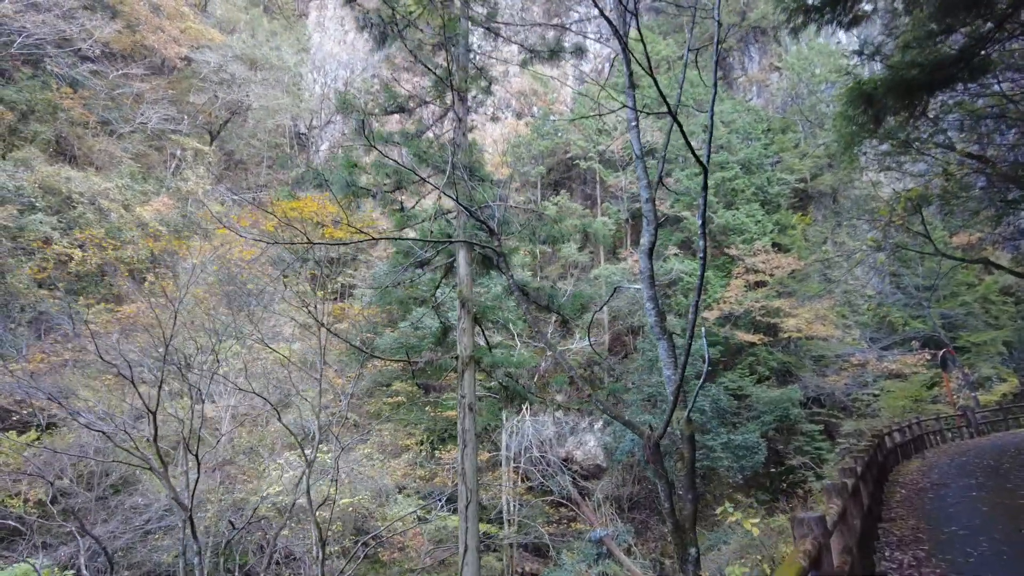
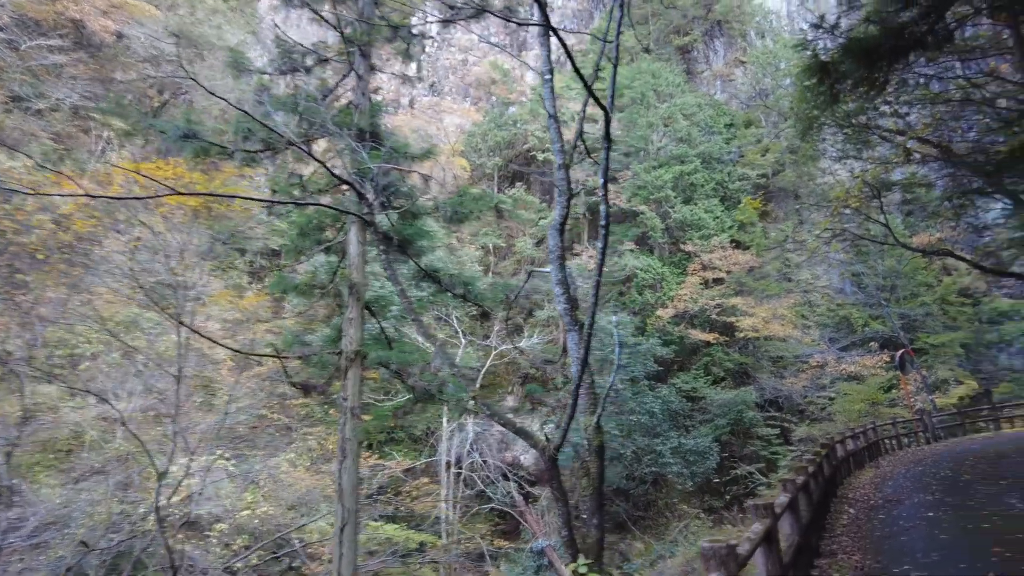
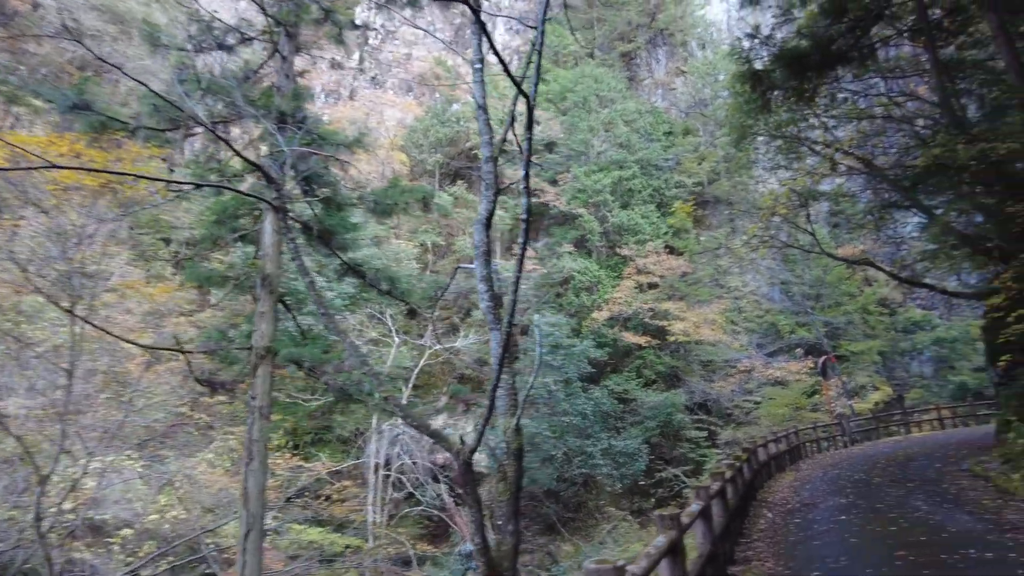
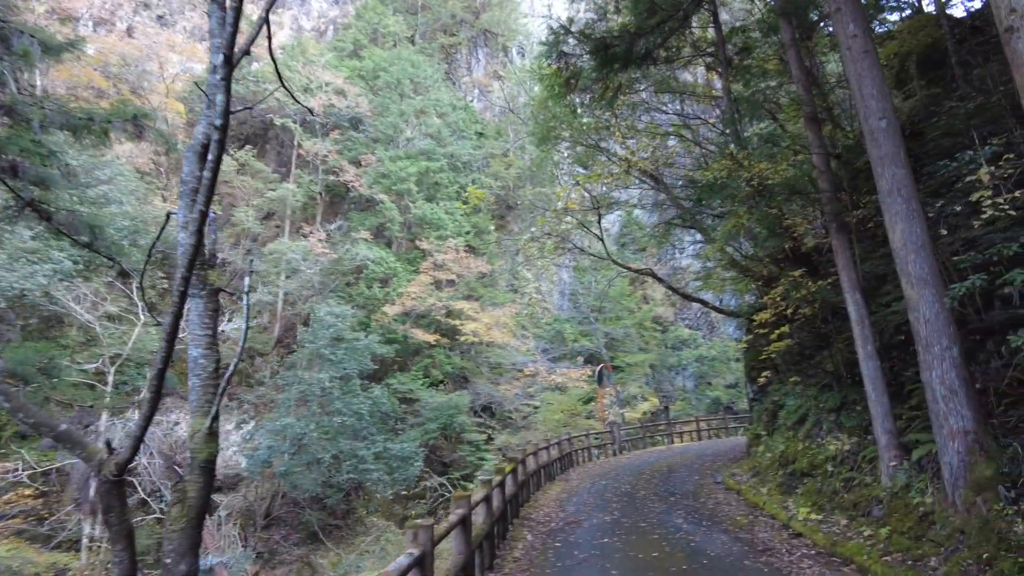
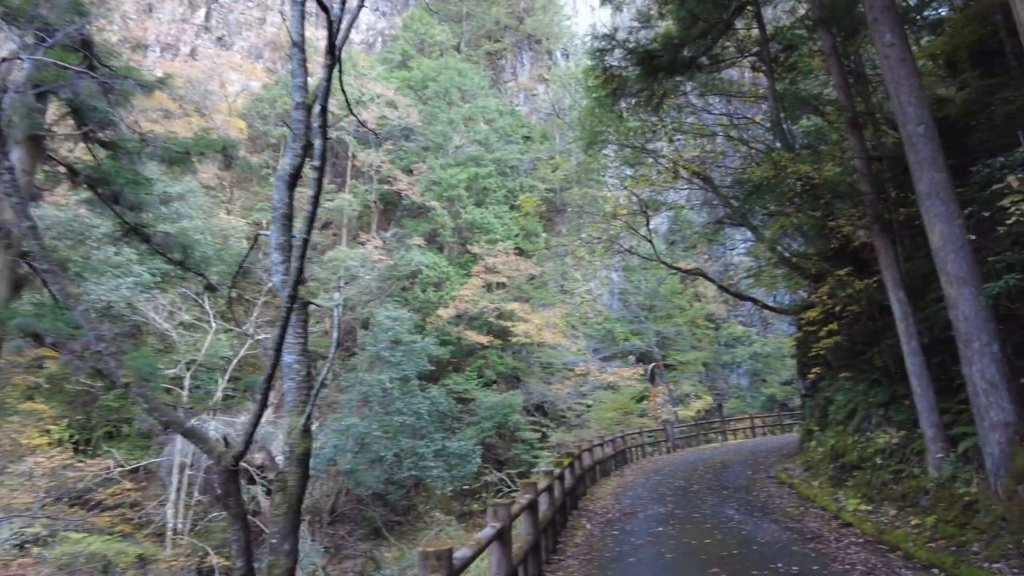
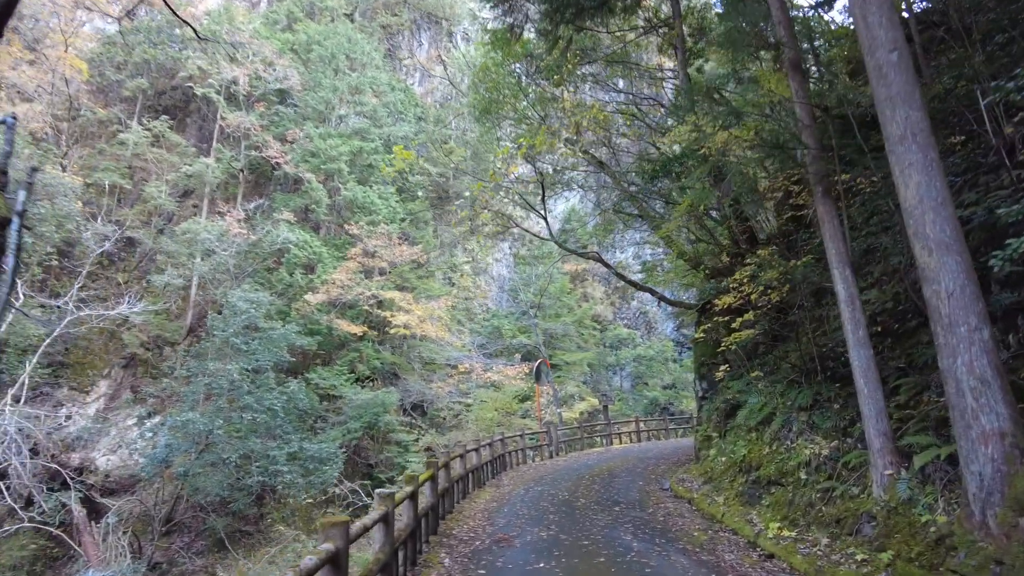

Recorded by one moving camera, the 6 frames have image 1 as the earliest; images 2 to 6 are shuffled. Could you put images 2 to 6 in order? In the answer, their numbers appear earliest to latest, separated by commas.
2, 3, 5, 4, 6
